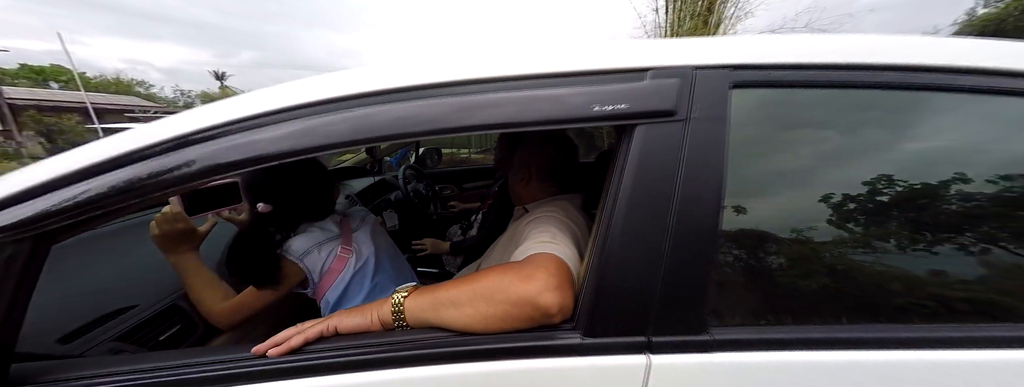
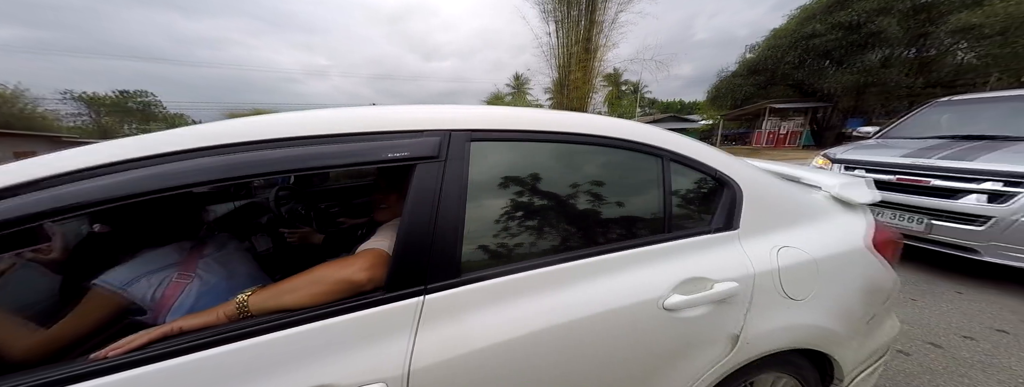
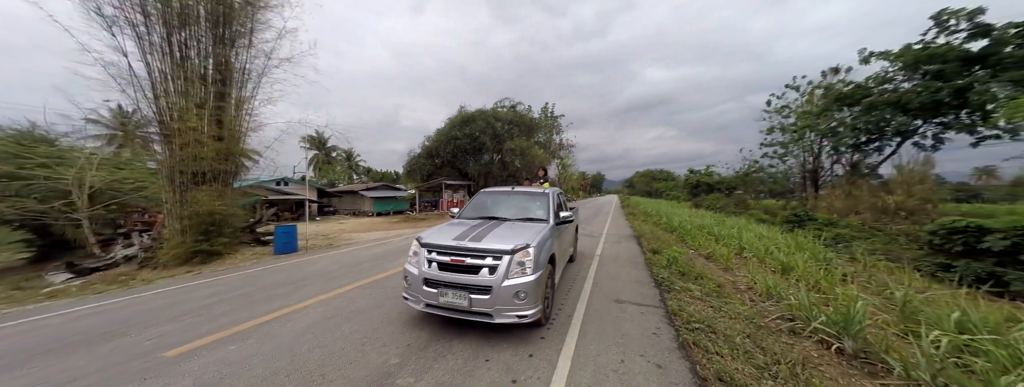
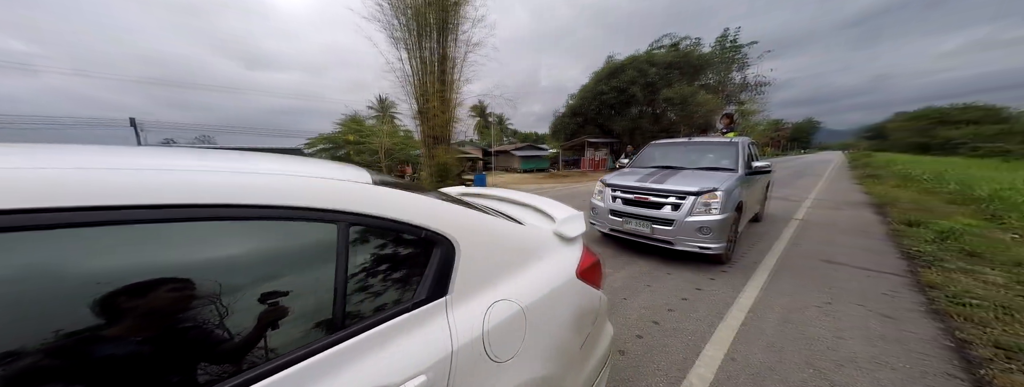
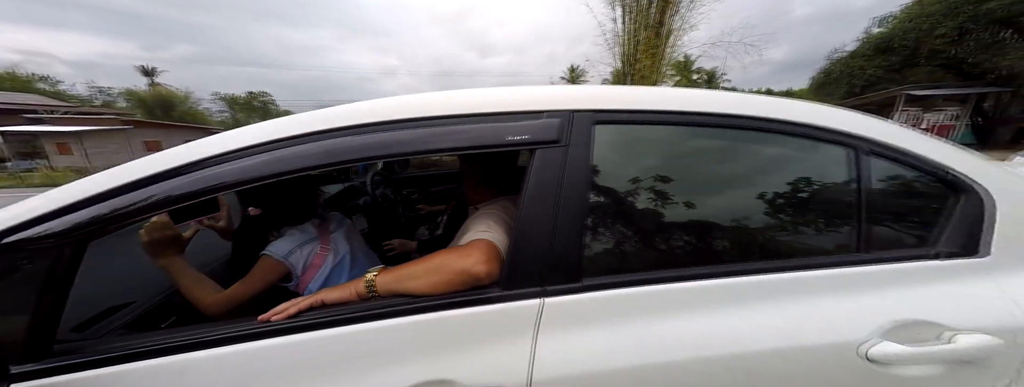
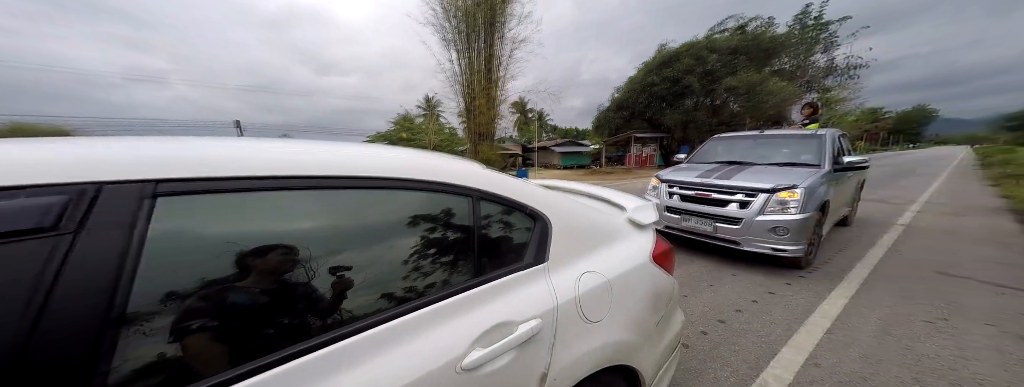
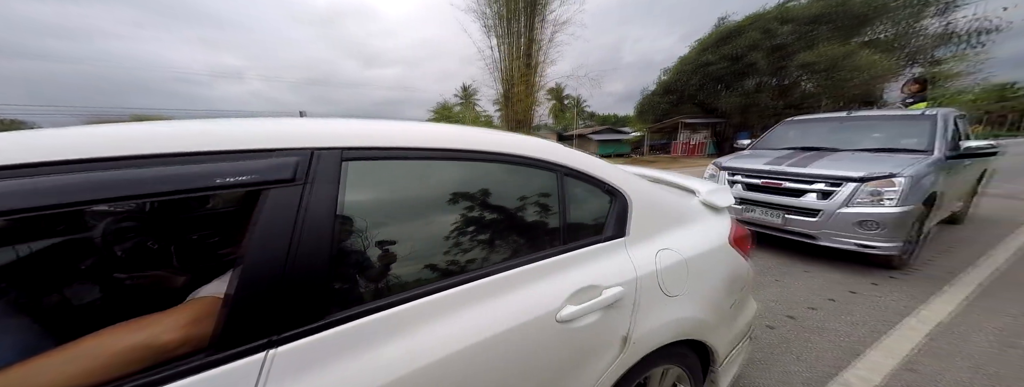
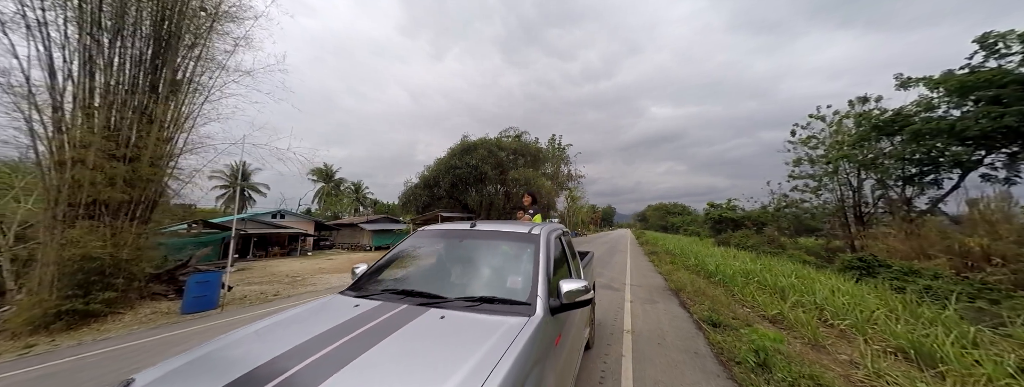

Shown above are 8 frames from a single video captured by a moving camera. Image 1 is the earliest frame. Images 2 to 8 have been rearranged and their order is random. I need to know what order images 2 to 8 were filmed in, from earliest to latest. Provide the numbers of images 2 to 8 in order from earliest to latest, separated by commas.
5, 2, 7, 6, 4, 3, 8
